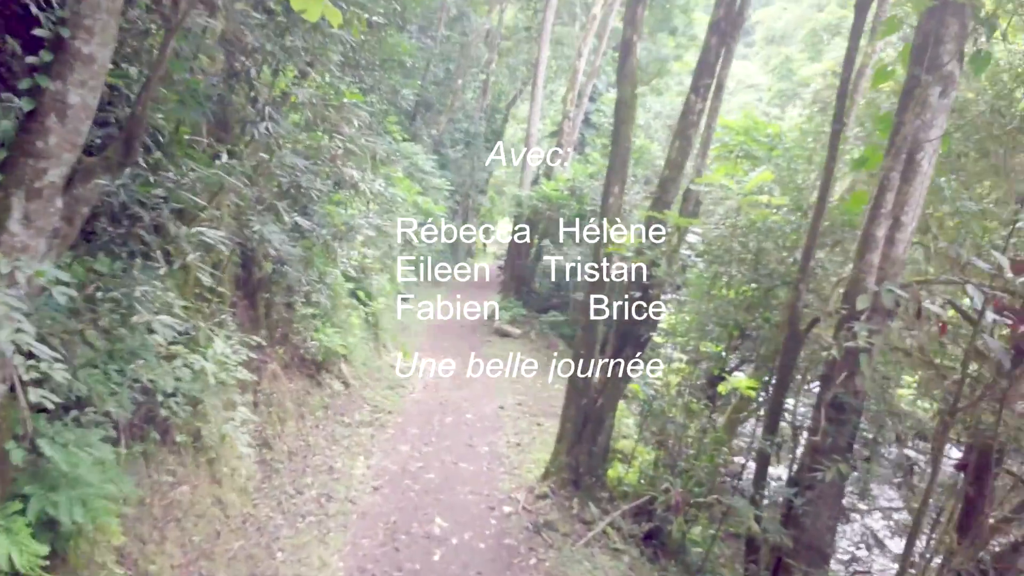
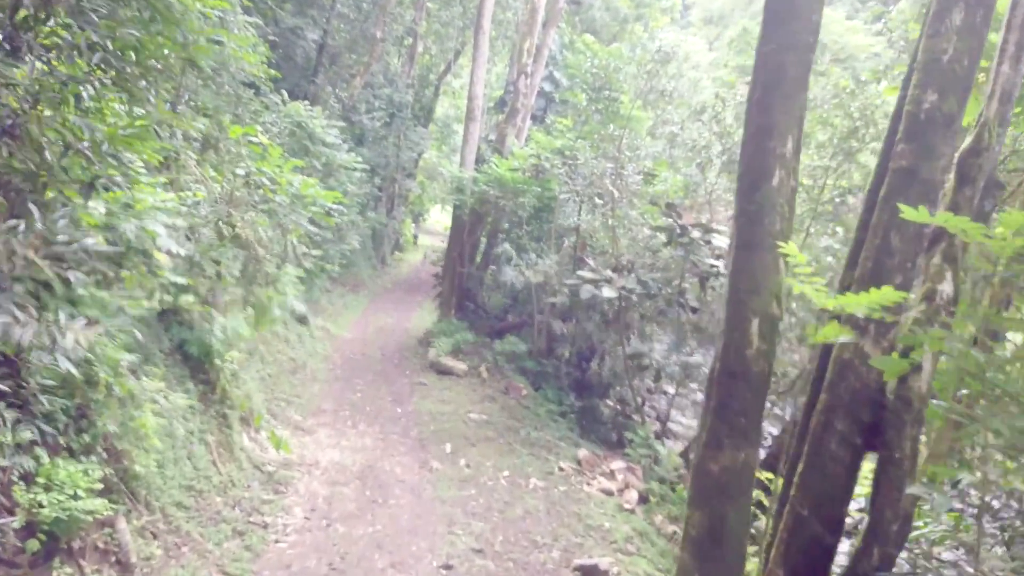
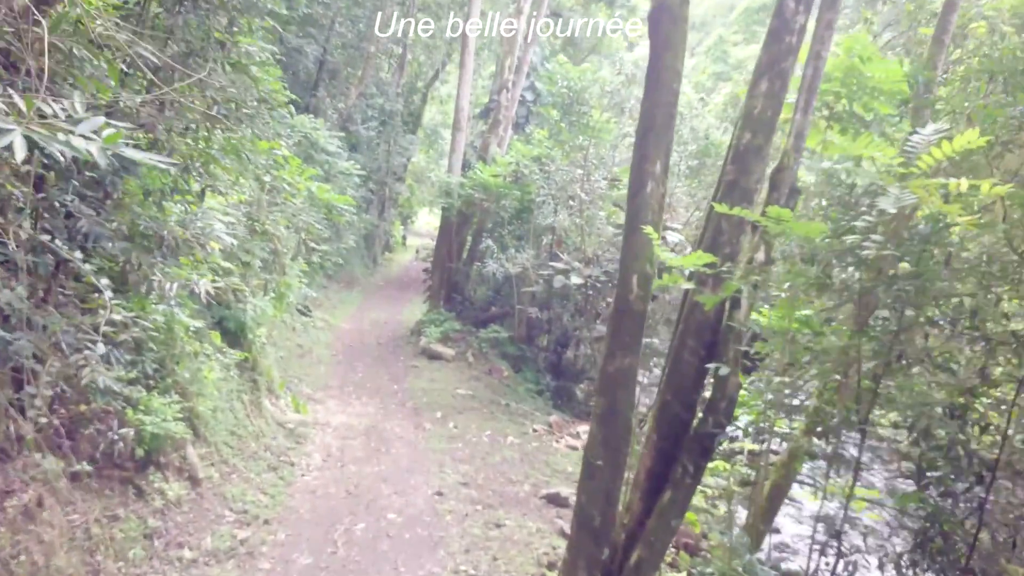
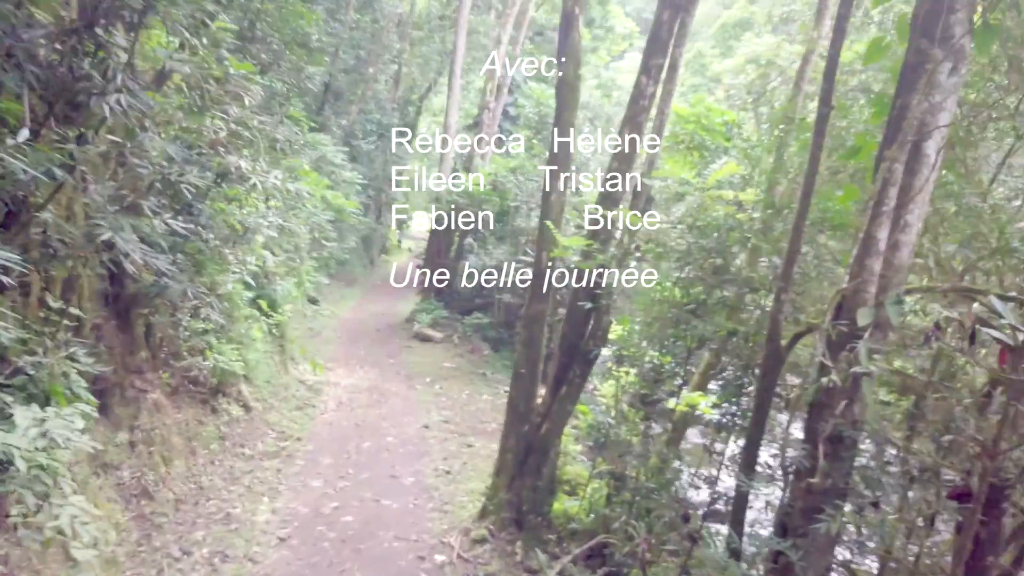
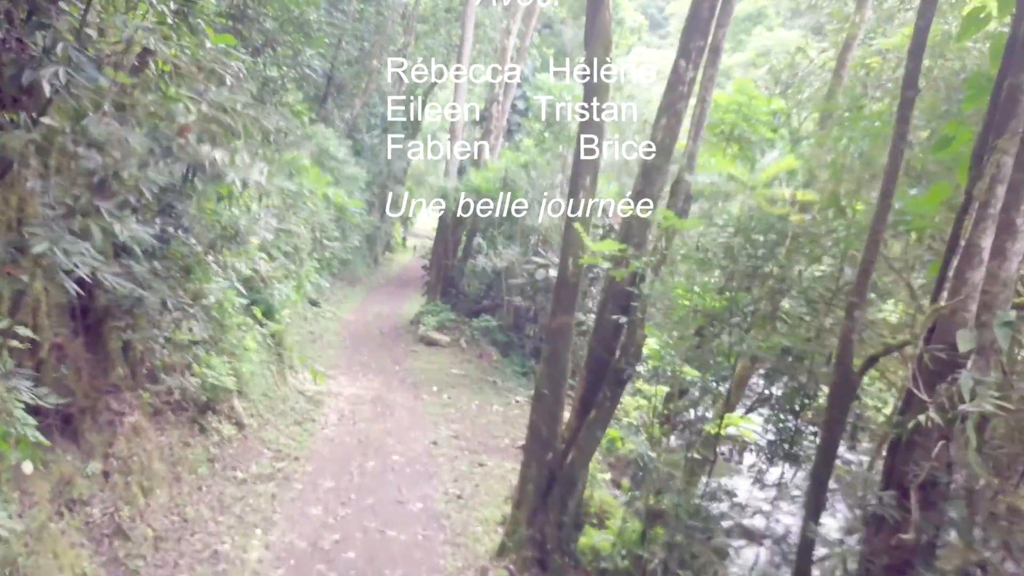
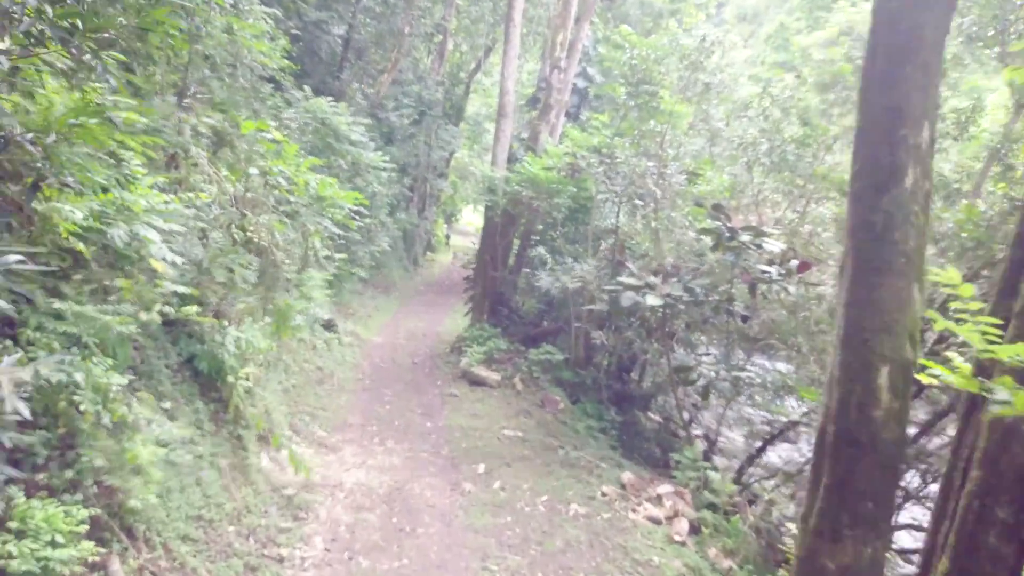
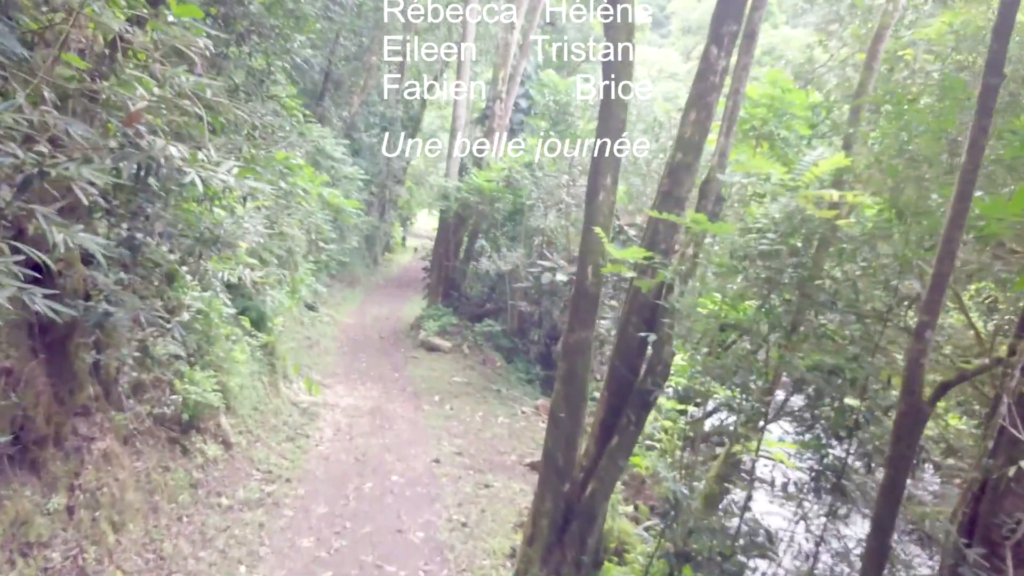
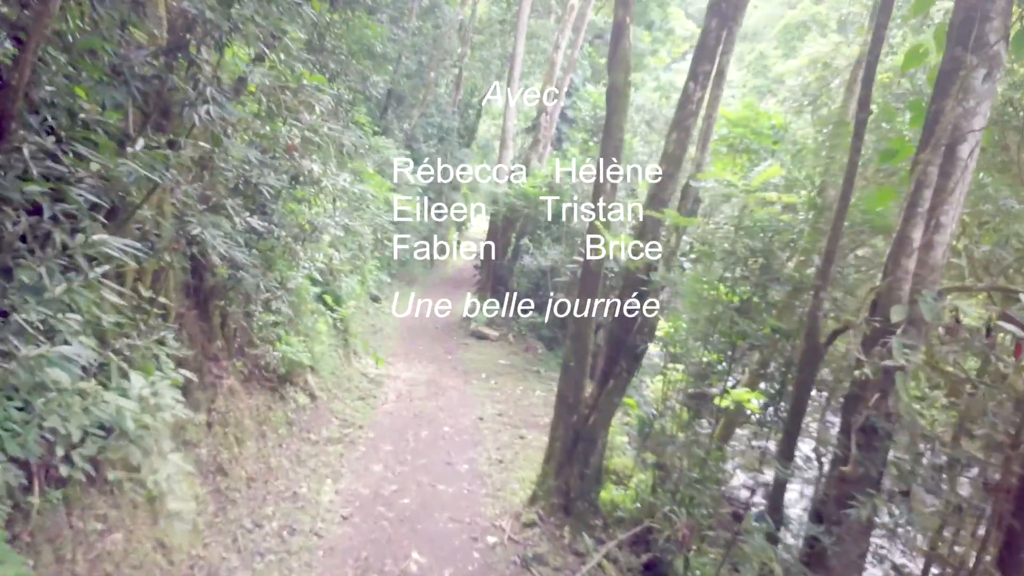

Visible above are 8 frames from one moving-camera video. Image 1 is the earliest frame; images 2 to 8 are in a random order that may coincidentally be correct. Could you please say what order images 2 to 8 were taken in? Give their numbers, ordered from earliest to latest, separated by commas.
8, 4, 5, 7, 3, 2, 6
